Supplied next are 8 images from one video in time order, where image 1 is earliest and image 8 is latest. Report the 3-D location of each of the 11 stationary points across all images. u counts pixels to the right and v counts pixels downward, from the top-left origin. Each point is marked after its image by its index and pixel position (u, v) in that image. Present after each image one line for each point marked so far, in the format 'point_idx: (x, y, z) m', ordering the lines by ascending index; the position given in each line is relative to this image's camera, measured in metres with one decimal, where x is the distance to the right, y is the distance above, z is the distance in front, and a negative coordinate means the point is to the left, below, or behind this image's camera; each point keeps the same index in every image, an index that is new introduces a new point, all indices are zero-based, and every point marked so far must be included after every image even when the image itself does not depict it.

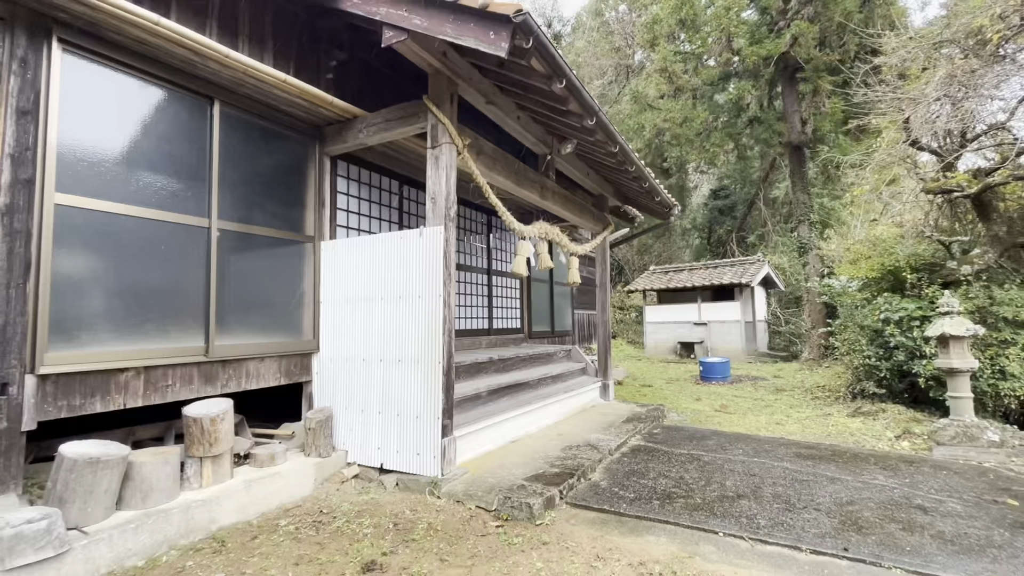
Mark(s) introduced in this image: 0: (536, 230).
0: (+0.2, +0.5, +4.5) m
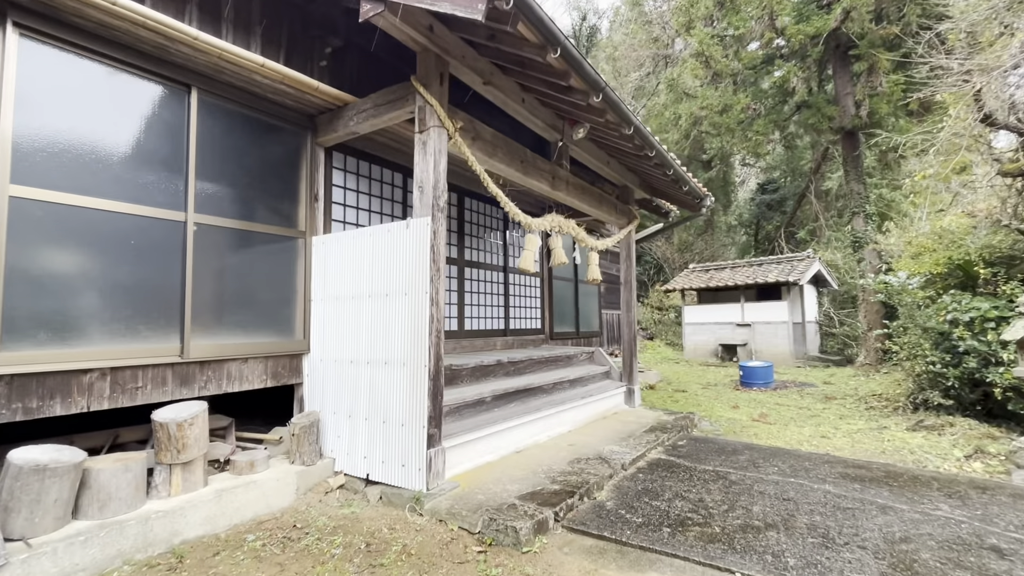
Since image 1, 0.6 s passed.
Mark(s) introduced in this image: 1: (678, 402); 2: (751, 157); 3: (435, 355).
0: (+0.3, +0.6, +4.2) m
1: (+2.2, -1.5, +6.5) m
2: (+7.6, +4.2, +15.4) m
3: (-0.4, -0.4, +2.8) m
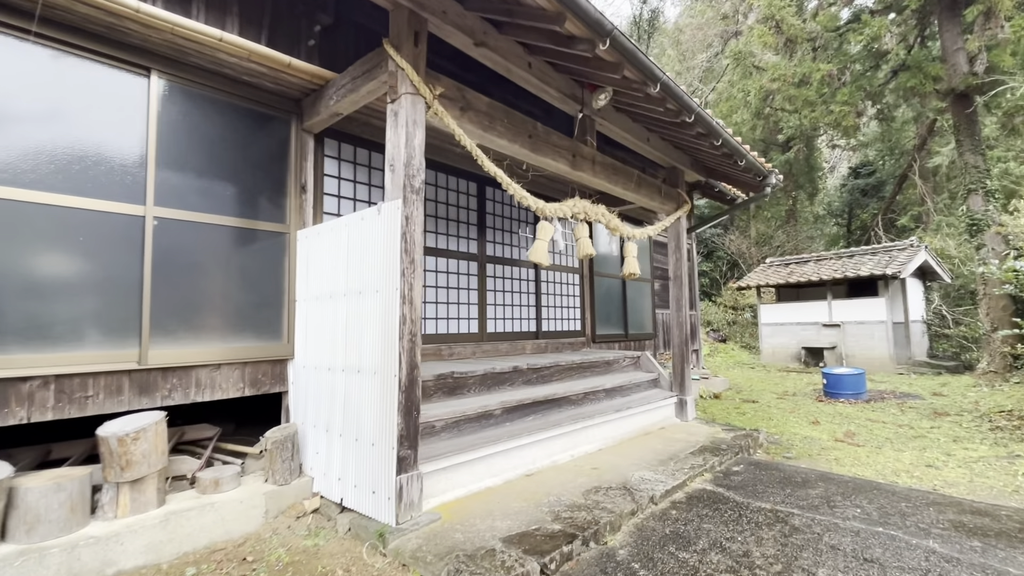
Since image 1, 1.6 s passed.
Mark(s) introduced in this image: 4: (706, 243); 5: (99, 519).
0: (+0.4, +0.6, +3.6) m
1: (+2.7, -1.5, +5.6) m
2: (+9.2, +4.3, +13.7) m
3: (-0.5, -0.4, +2.4) m
4: (+6.6, +1.5, +16.6) m
5: (-1.9, -1.1, +2.2) m
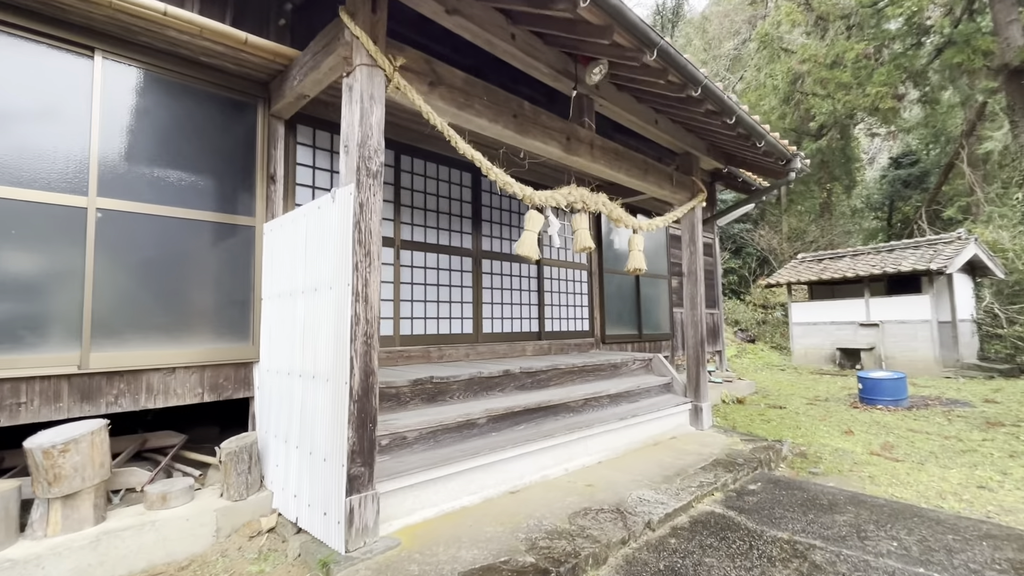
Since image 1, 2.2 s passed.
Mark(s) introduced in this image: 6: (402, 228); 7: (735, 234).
0: (+0.4, +0.6, +3.3) m
1: (+2.7, -1.5, +5.2) m
2: (+9.7, +4.4, +12.9) m
3: (-0.7, -0.4, +2.1) m
4: (+7.3, +1.6, +15.9) m
5: (-2.0, -1.0, +2.0) m
6: (-0.9, +0.5, +3.7) m
7: (+7.3, +1.8, +15.8) m
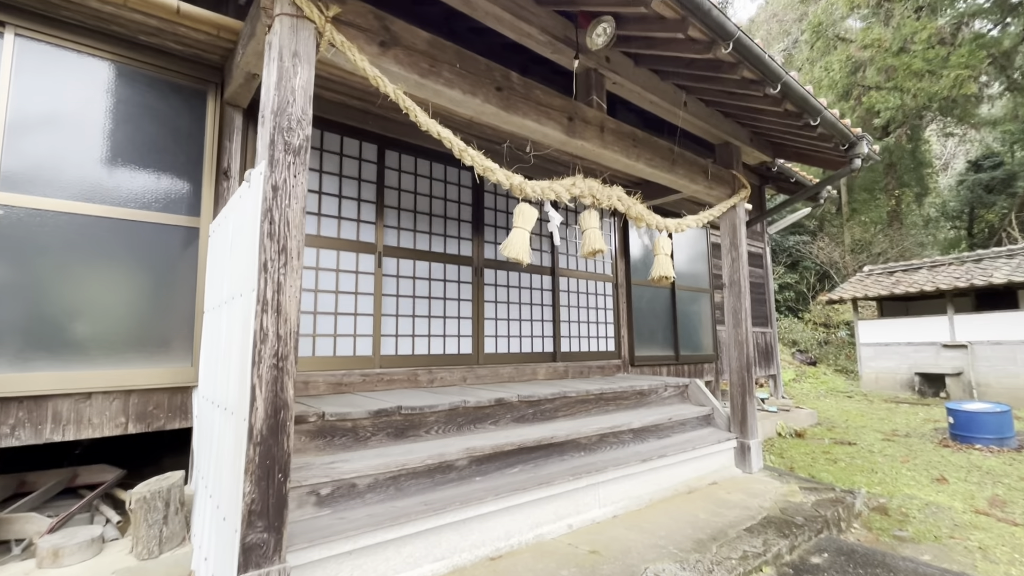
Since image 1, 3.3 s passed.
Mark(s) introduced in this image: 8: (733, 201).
0: (+0.3, +0.6, +2.7) m
1: (+2.9, -1.6, +4.3) m
2: (+10.5, +4.0, +11.5) m
3: (-0.8, -0.4, +1.6) m
4: (+8.4, +1.1, +14.7) m
5: (-2.2, -1.1, +1.6) m
6: (-0.9, +0.4, +3.3) m
7: (+8.4, +1.3, +14.6) m
8: (+1.7, +0.7, +3.8) m
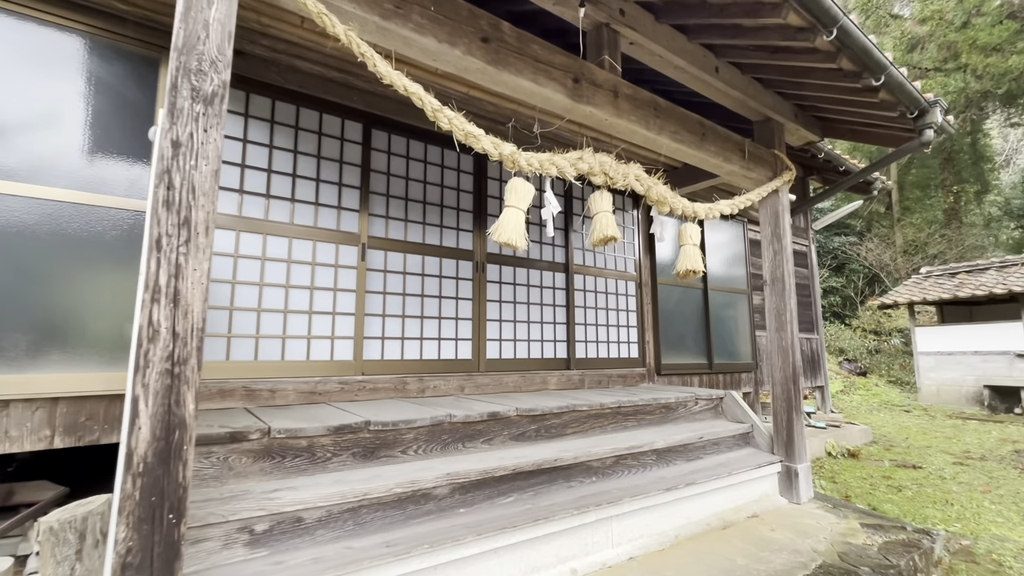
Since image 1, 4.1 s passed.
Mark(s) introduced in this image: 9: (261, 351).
0: (+0.3, +0.6, +2.3) m
1: (+2.9, -1.6, +3.7) m
2: (+11.0, +3.9, +10.5) m
3: (-0.9, -0.3, +1.2) m
4: (+9.1, +1.0, +13.7) m
5: (-2.3, -1.0, +1.3) m
6: (-0.8, +0.4, +2.9) m
7: (+9.1, +1.1, +13.6) m
8: (+1.7, +0.7, +3.2) m
9: (-1.3, -0.3, +2.5) m
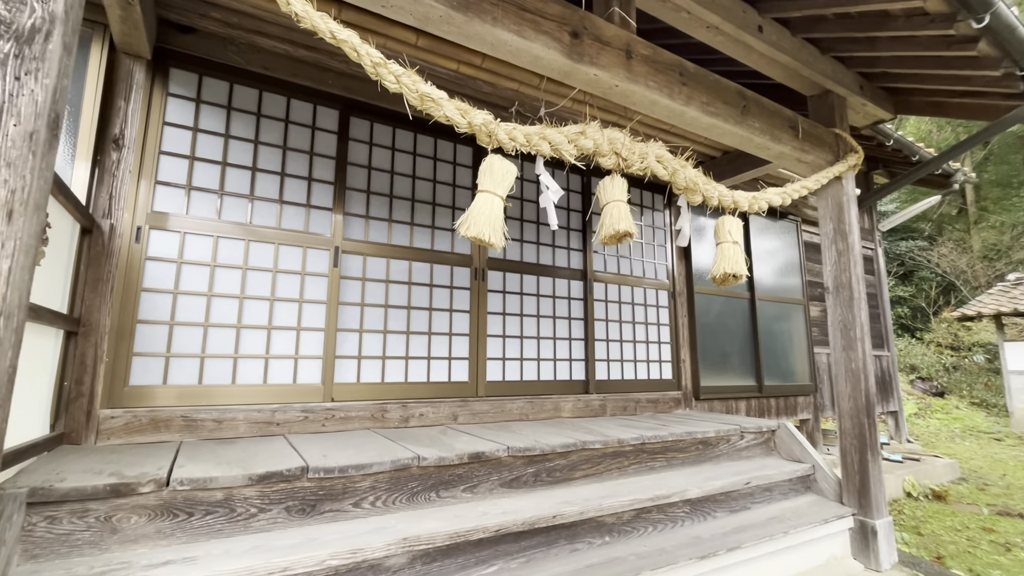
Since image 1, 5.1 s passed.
0: (+0.2, +0.6, +1.8) m
1: (+3.0, -1.6, +2.9) m
2: (+11.6, +3.7, +9.1) m
3: (-1.0, -0.3, +0.8) m
4: (+10.0, +0.7, +12.4) m
5: (-2.4, -1.1, +1.0) m
6: (-0.8, +0.3, +2.5) m
7: (+9.9, +0.9, +12.4) m
8: (+1.8, +0.6, +2.6) m
9: (-1.3, -0.4, +2.1) m
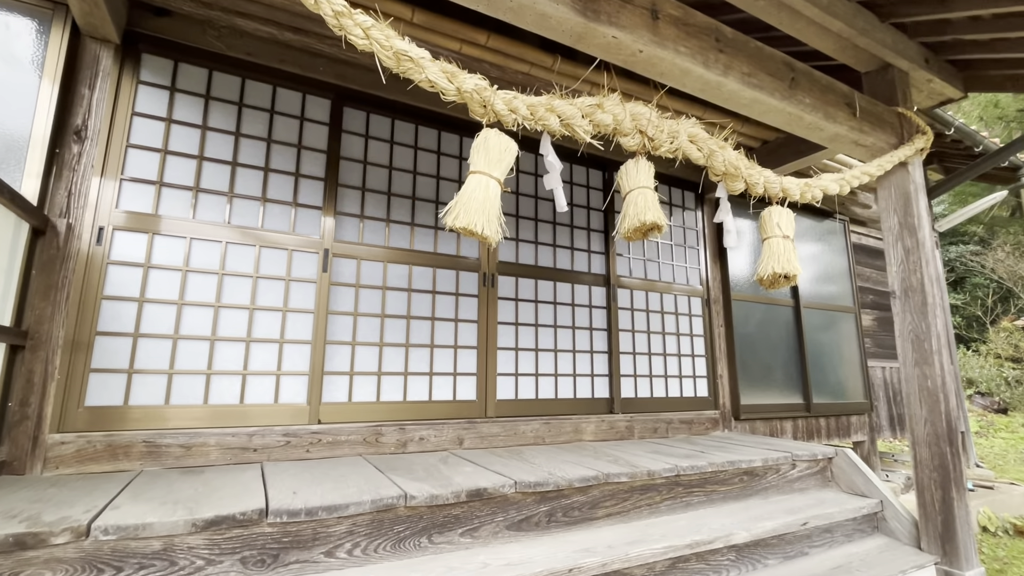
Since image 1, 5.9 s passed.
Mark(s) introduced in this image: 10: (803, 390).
0: (+0.2, +0.6, +1.5) m
1: (+3.1, -1.6, +2.4) m
2: (+12.0, +3.6, +8.3) m
3: (-1.1, -0.3, +0.6) m
4: (+10.5, +0.5, +11.6) m
5: (-2.4, -1.1, +0.8) m
6: (-0.8, +0.3, +2.3) m
7: (+10.5, +0.7, +11.6) m
8: (+1.8, +0.6, +2.3) m
9: (-1.3, -0.4, +1.9) m
10: (+2.1, -0.7, +3.4) m
